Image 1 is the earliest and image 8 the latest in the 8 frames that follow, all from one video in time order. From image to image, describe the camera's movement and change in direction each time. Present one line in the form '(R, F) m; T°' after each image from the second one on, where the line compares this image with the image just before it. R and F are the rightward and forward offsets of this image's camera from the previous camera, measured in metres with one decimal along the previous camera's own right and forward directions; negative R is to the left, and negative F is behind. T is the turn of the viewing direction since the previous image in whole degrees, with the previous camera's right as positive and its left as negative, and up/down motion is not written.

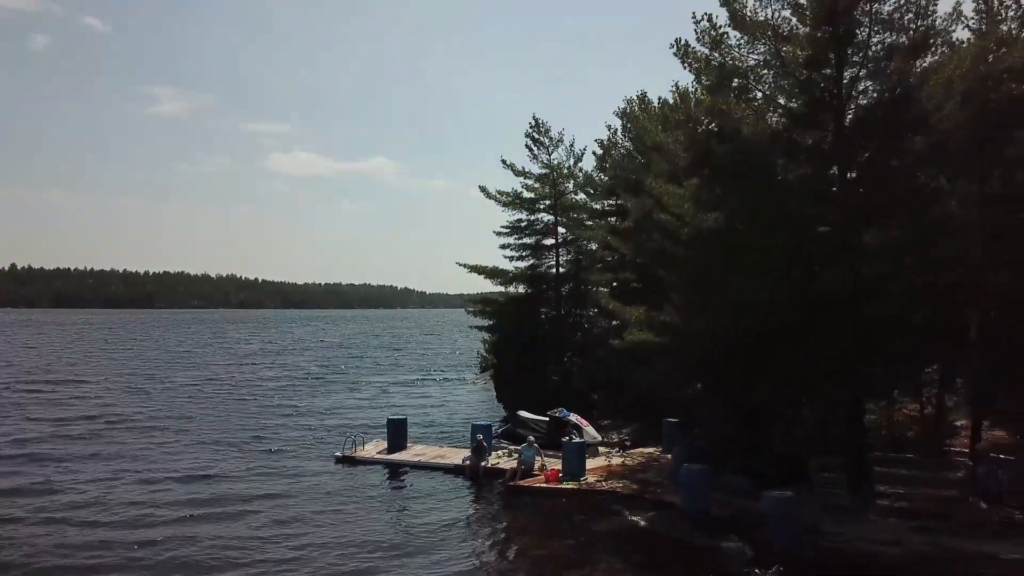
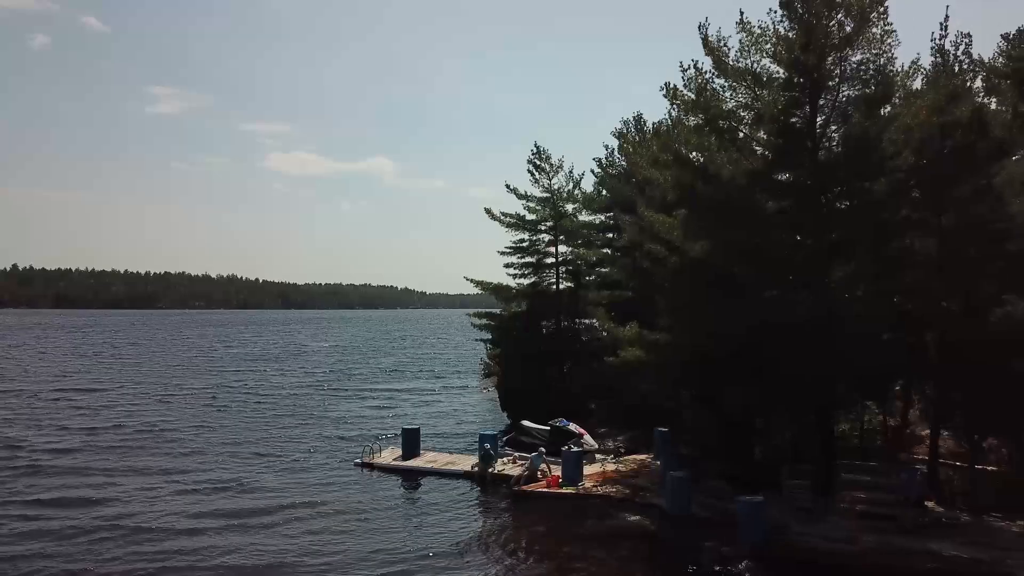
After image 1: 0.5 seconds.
(-0.1, -1.8) m; 0°
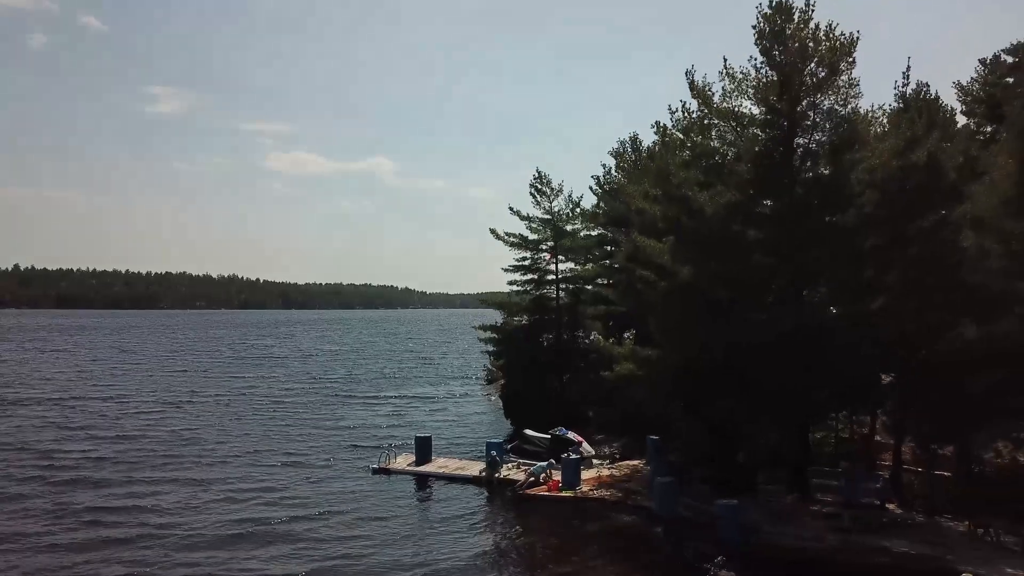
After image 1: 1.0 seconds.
(-0.1, -1.9) m; 0°
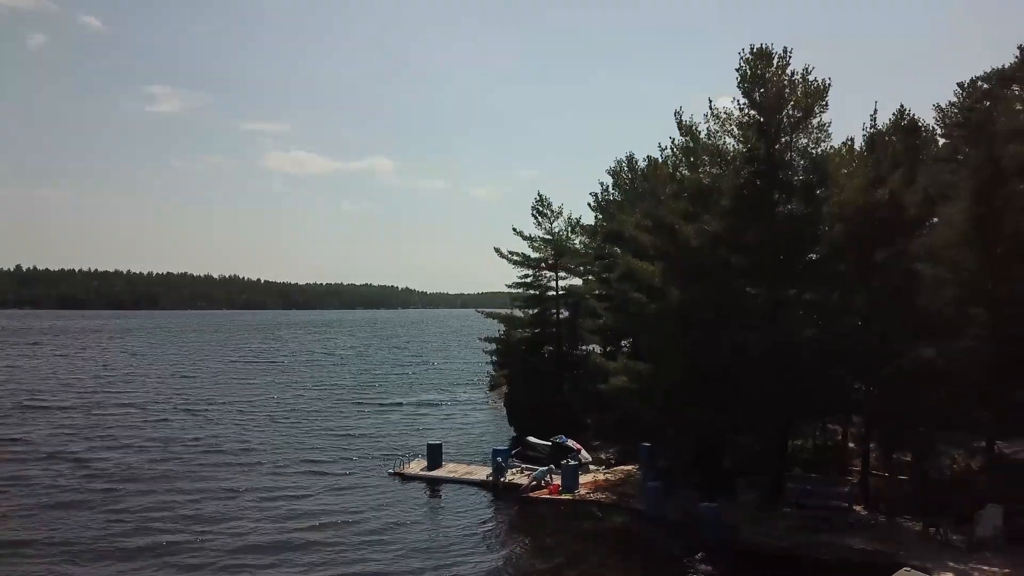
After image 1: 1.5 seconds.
(-0.1, -2.0) m; 0°
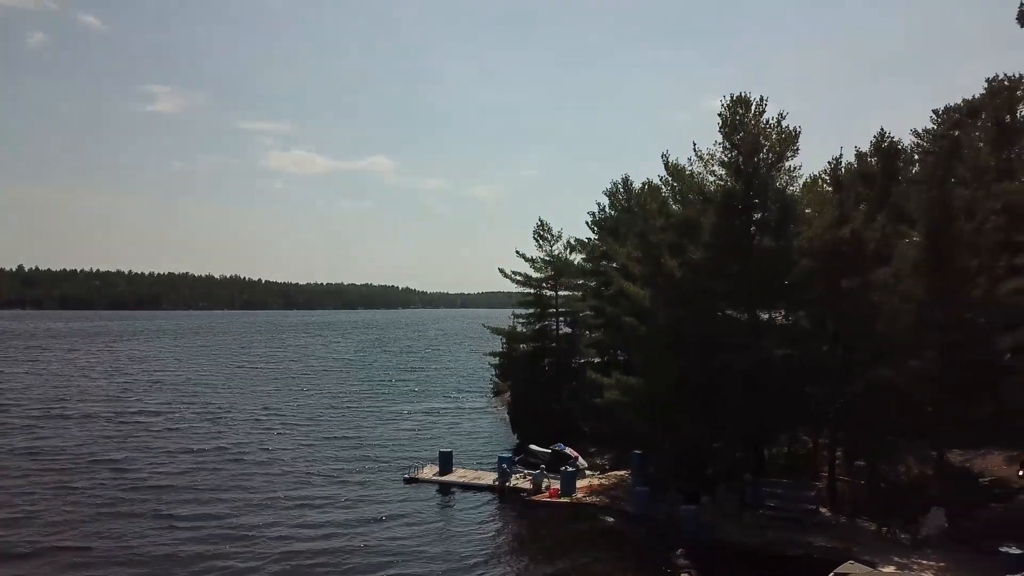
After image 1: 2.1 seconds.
(-0.1, -2.6) m; 0°
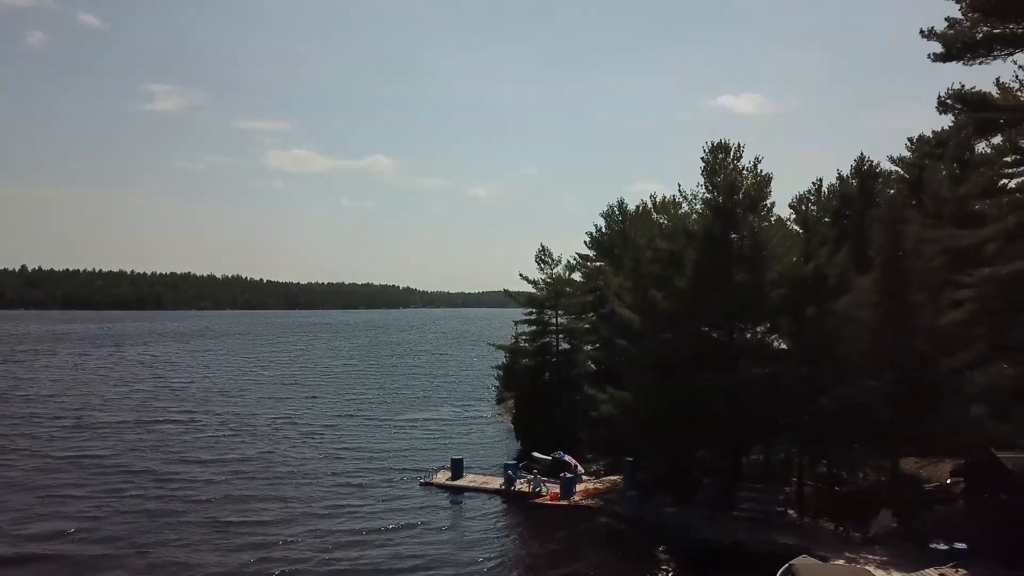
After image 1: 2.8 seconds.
(-0.2, -3.2) m; 0°
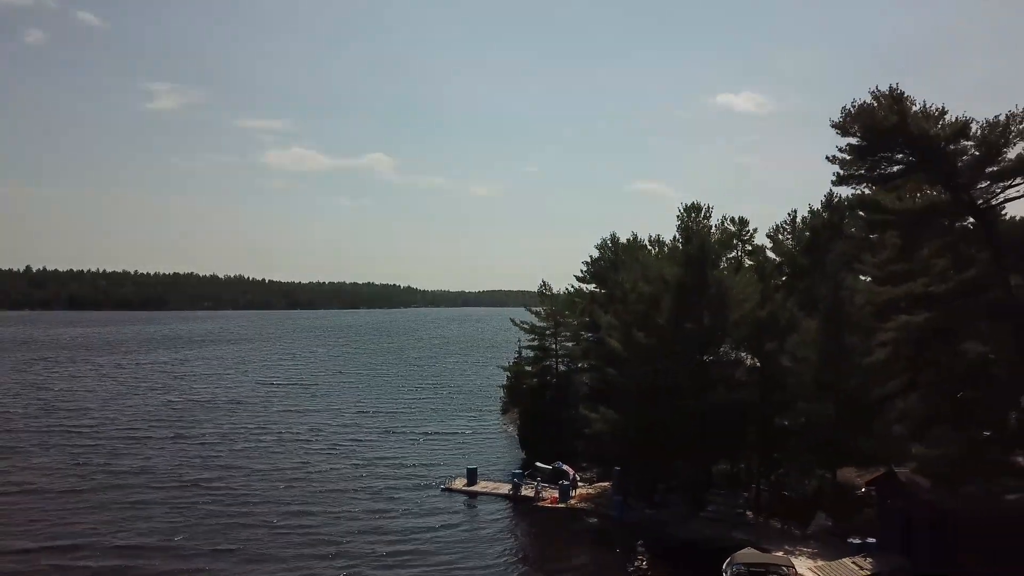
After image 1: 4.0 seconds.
(-0.3, -5.6) m; 0°
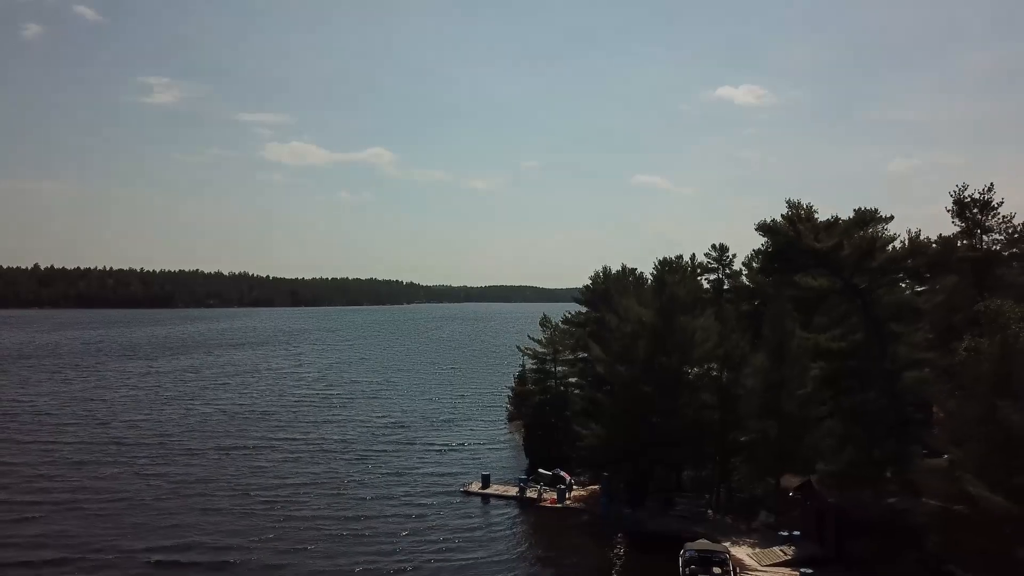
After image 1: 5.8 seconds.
(-0.3, -7.7) m; 0°
